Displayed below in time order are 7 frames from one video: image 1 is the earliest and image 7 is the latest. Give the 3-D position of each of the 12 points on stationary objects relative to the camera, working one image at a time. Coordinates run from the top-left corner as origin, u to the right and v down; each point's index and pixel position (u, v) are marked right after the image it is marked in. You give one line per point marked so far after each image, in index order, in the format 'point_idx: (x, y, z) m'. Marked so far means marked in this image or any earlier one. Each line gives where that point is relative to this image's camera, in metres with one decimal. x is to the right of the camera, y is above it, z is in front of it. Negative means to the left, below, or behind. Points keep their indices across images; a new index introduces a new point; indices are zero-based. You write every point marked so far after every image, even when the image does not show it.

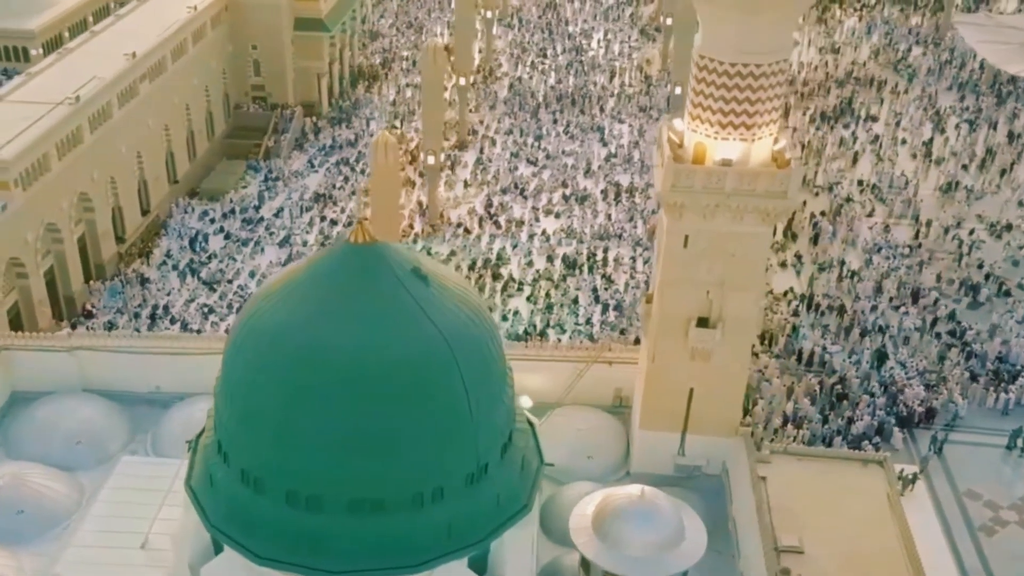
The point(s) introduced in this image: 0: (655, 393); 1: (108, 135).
0: (+1.6, -1.2, +13.3) m
1: (-6.5, +2.5, +19.3) m
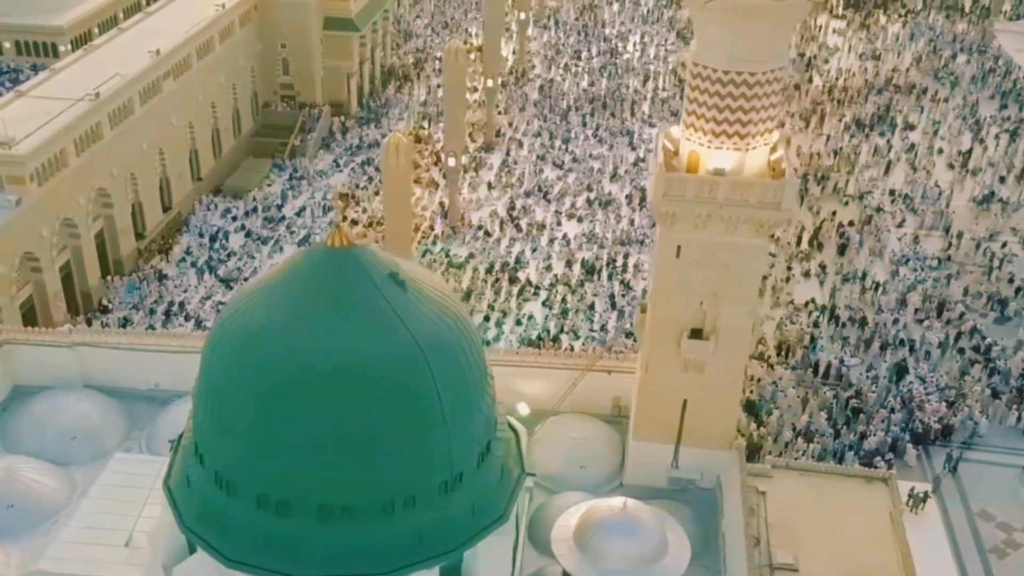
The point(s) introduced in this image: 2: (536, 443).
0: (+1.5, -1.3, +13.1) m
1: (-6.3, +2.6, +19.5) m
2: (+0.3, -1.8, +13.7) m
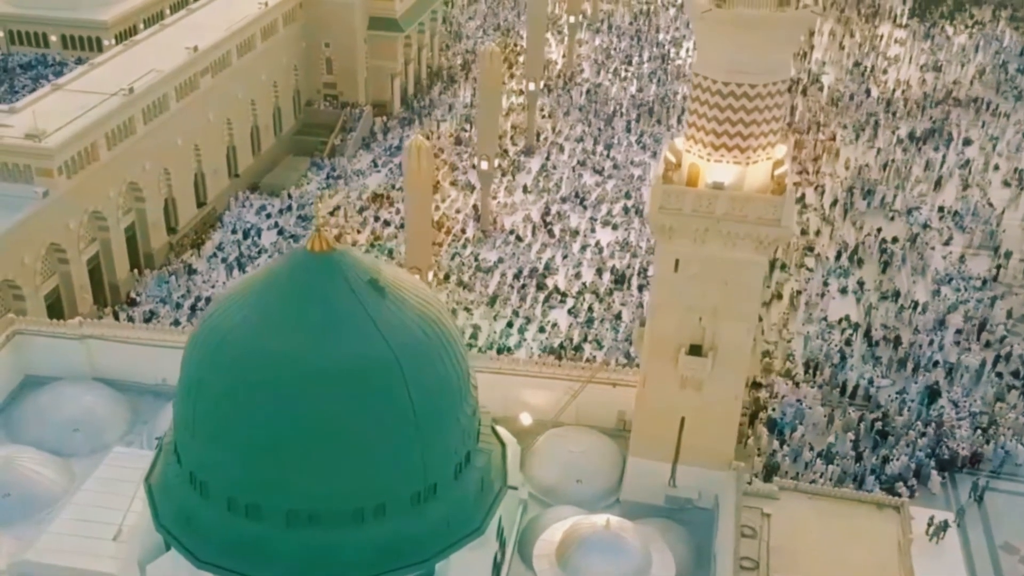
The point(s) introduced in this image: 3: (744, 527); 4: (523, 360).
0: (+1.4, -1.4, +12.9) m
1: (-5.8, +2.7, +19.8) m
2: (+0.3, -1.9, +13.6) m
3: (+2.7, -2.7, +13.7) m
4: (+0.1, -0.9, +14.6) m
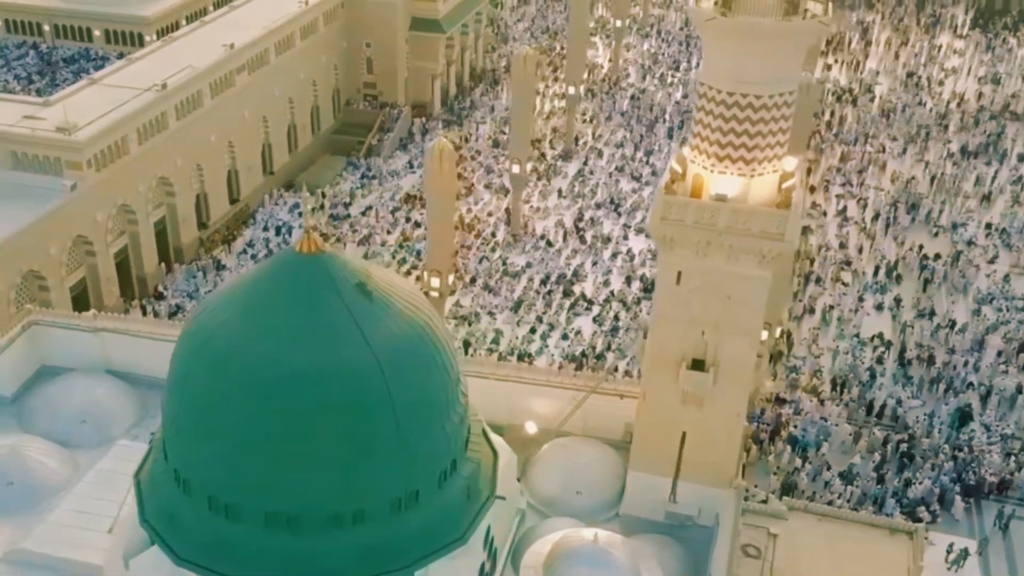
0: (+1.4, -1.5, +12.7) m
1: (-5.3, +2.8, +19.9) m
2: (+0.3, -2.0, +13.4) m
3: (+2.6, -2.9, +13.4) m
4: (+0.2, -1.0, +14.4) m
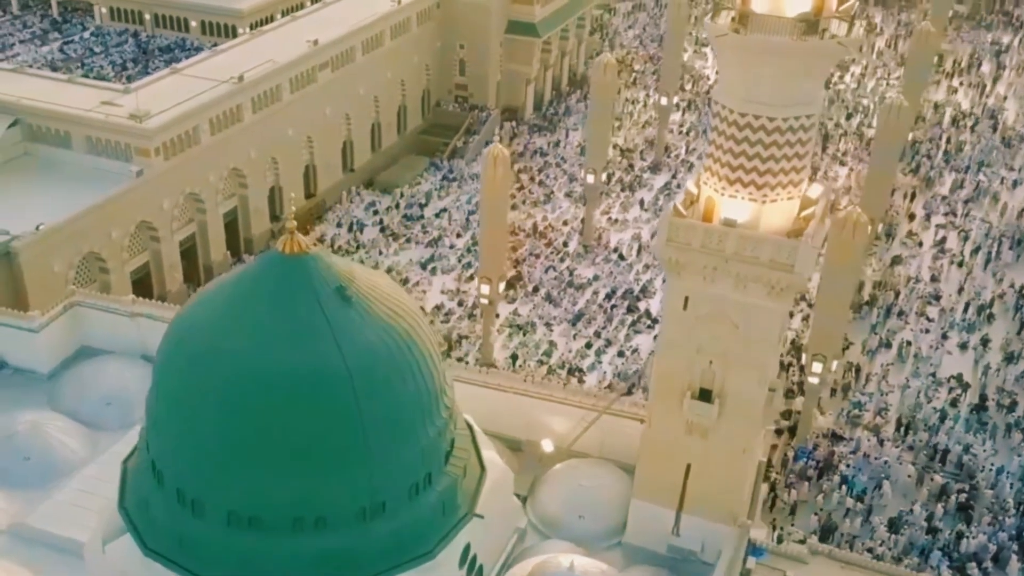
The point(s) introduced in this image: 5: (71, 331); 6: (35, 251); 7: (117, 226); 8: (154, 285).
0: (+1.4, -1.8, +12.2) m
1: (-4.0, +2.9, +20.2) m
2: (+0.3, -2.1, +13.1) m
3: (+2.6, -3.2, +12.8) m
4: (+0.5, -1.1, +14.1) m
5: (-5.6, -0.6, +15.2) m
6: (-6.3, +0.5, +15.7) m
7: (-5.7, +0.9, +17.3) m
8: (-5.6, +0.1, +18.5) m
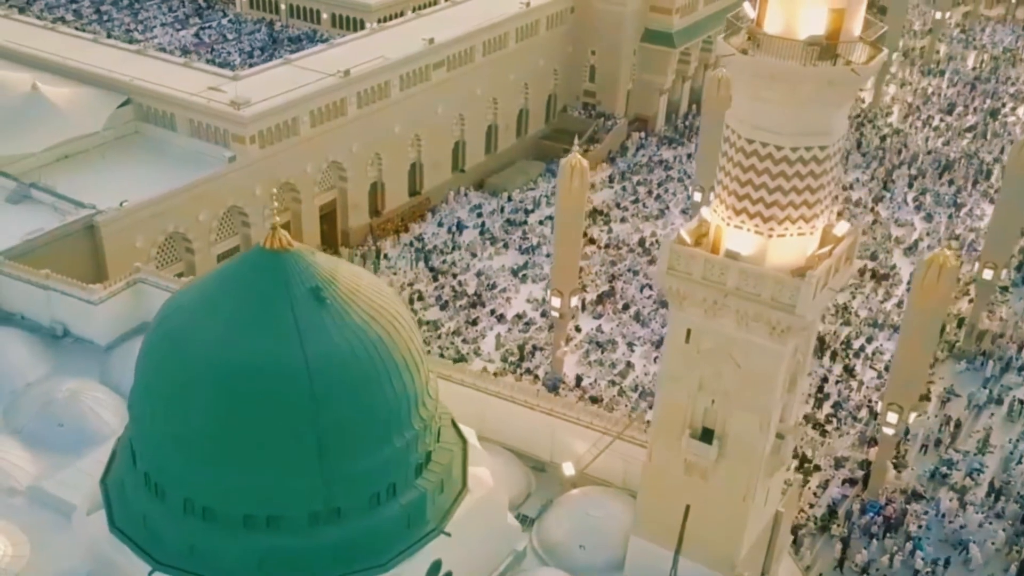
0: (+1.4, -2.0, +11.5) m
1: (-2.2, +3.0, +20.4) m
2: (+0.4, -2.3, +12.6) m
3: (+2.5, -3.6, +11.9) m
4: (+0.8, -1.3, +13.6) m
5: (-4.9, -0.3, +15.7) m
6: (-5.4, +0.8, +16.3) m
7: (-4.6, +1.2, +17.8) m
8: (-4.3, +0.3, +19.0) m
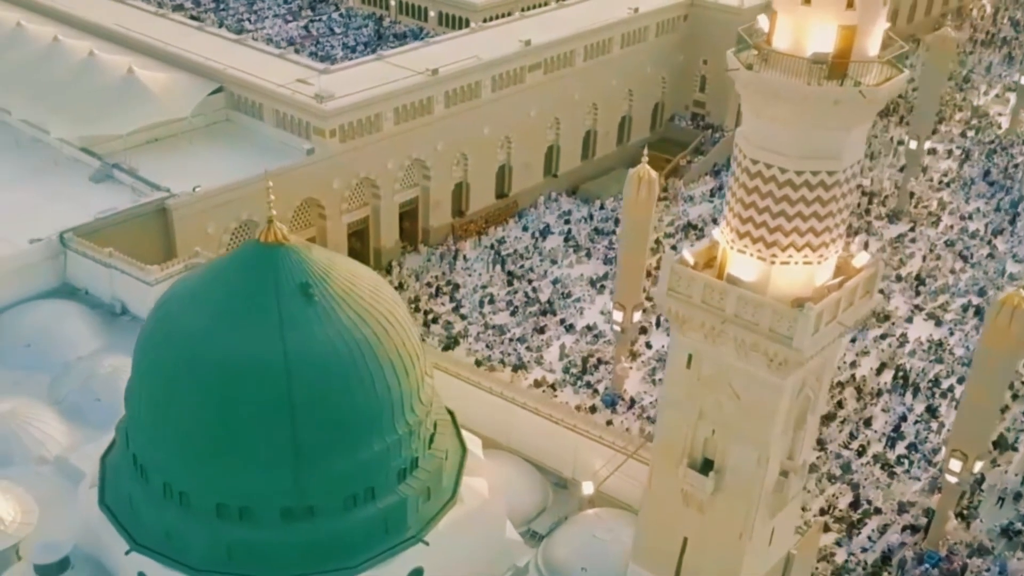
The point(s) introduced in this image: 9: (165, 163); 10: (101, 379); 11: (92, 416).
0: (+1.3, -2.2, +11.1) m
1: (-0.7, +3.0, +20.3) m
2: (+0.5, -2.4, +12.2) m
3: (+2.4, -3.8, +11.3) m
4: (+1.1, -1.5, +13.1) m
5: (-4.2, 0.0, +16.0) m
6: (-4.5, +1.1, +16.7) m
7: (-3.5, +1.4, +18.0) m
8: (-3.1, +0.5, +19.2) m
9: (-5.3, +1.9, +18.1) m
10: (-4.8, -1.0, +13.8) m
11: (-4.8, -1.5, +13.8) m
